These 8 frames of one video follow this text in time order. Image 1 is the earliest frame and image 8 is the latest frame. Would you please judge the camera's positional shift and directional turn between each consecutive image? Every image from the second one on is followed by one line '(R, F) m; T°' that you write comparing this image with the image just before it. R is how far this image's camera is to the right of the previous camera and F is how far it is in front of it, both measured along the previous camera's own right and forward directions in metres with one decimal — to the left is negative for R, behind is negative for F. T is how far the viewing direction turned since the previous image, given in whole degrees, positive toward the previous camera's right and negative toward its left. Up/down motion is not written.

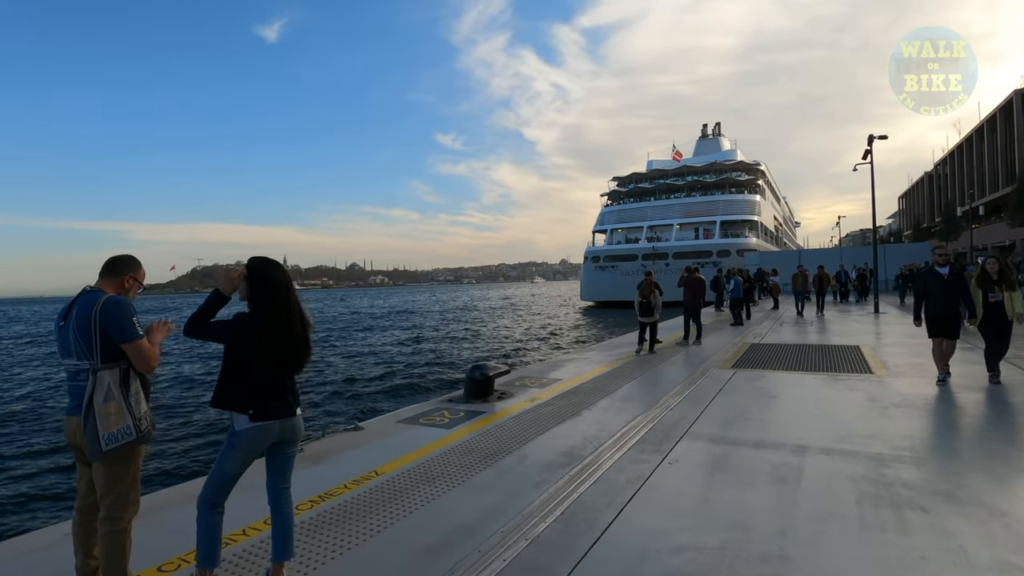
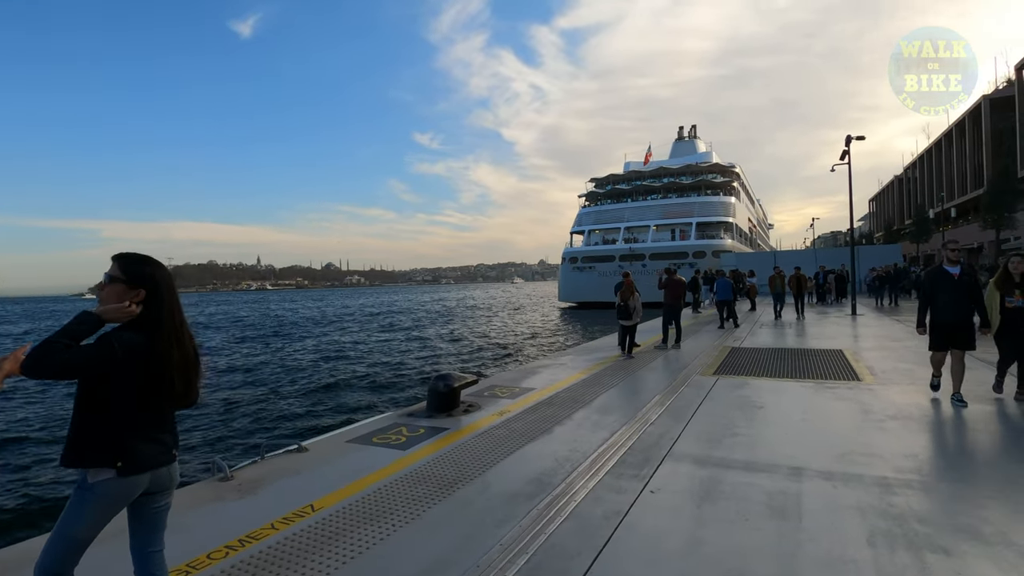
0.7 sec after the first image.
(+0.1, +0.5) m; +2°
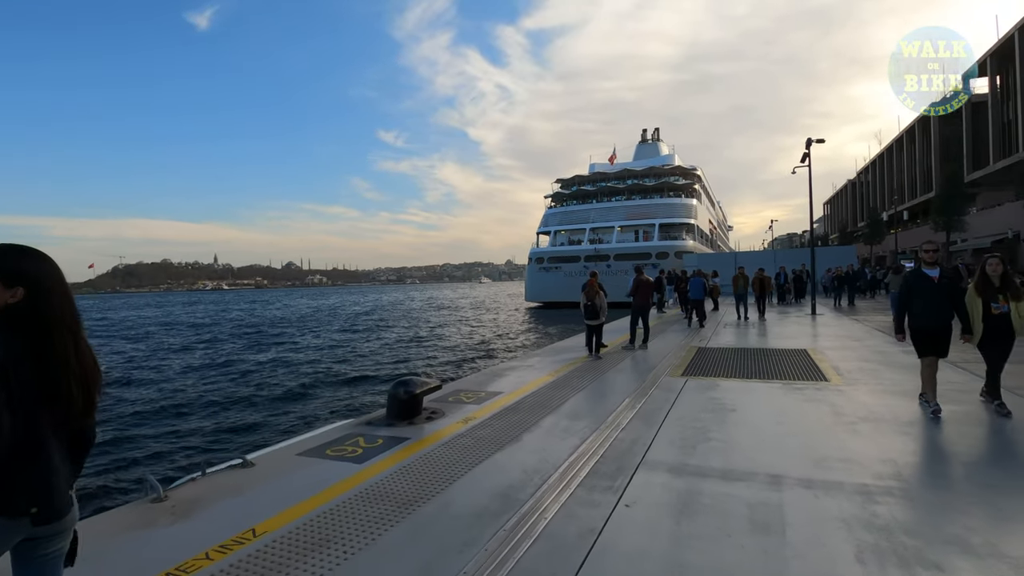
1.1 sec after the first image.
(0.0, +0.3) m; +4°
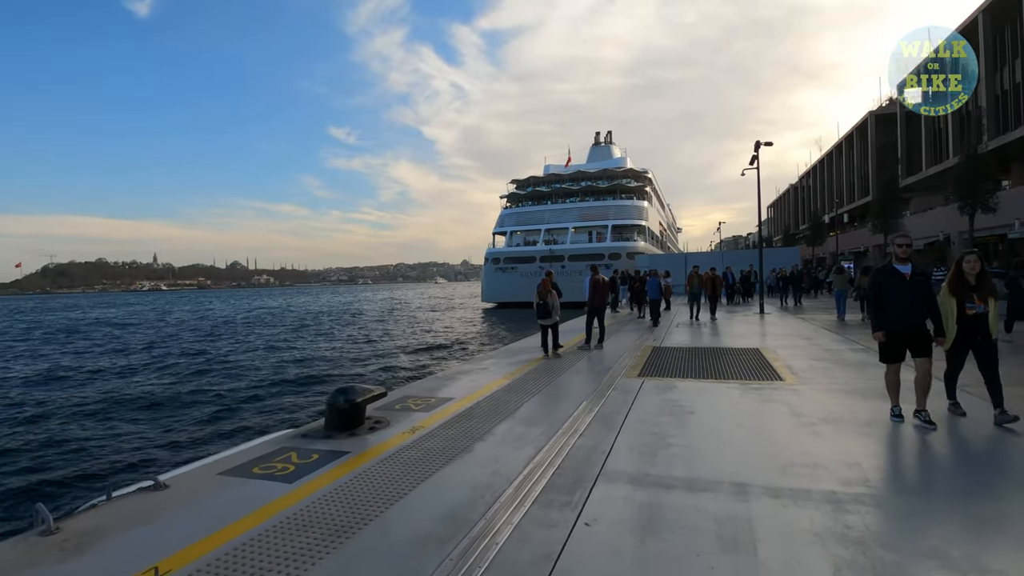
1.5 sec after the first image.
(0.0, +0.3) m; +5°
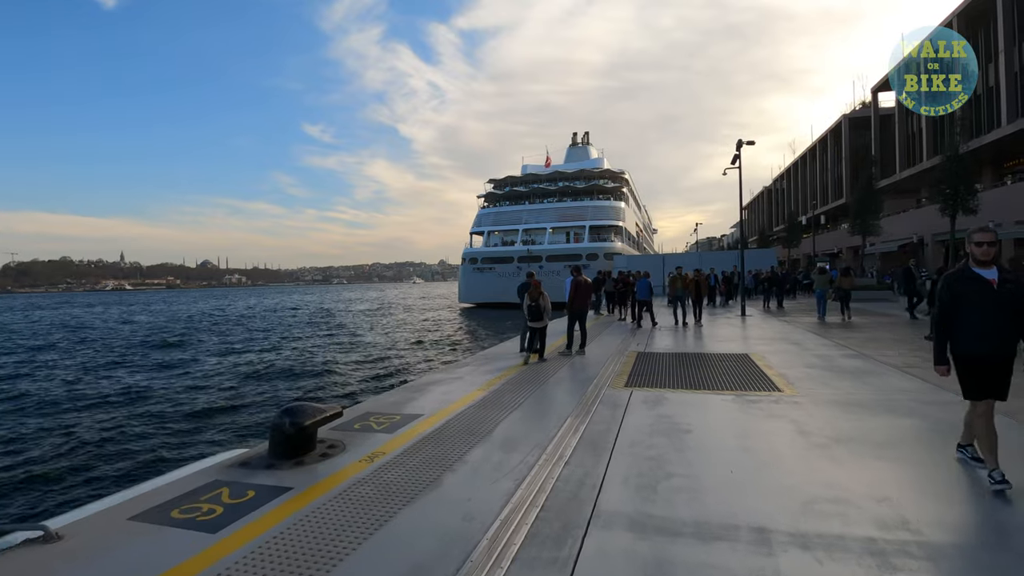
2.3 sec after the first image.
(0.0, +0.6) m; +2°
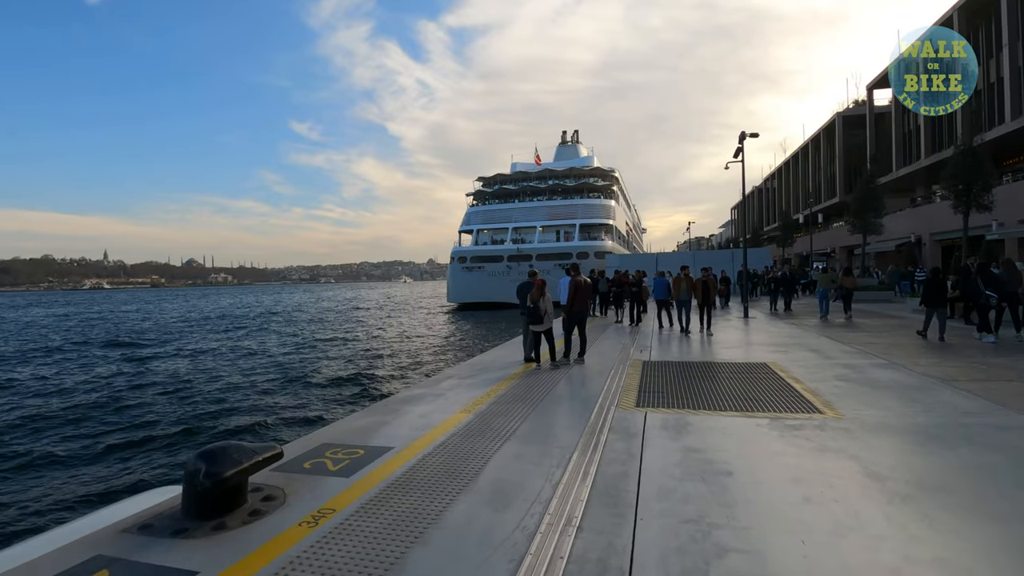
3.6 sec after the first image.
(0.0, +1.1) m; +1°
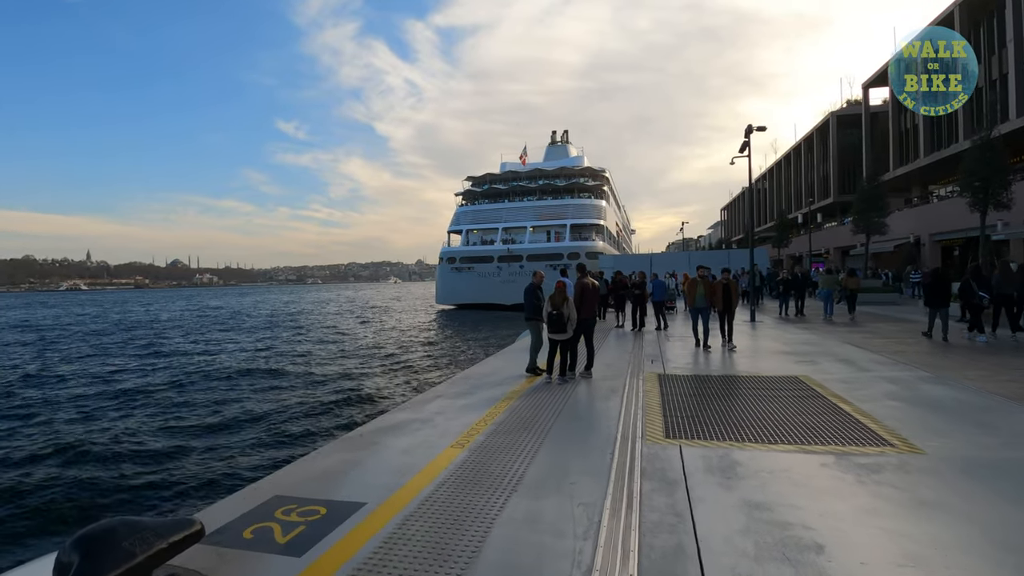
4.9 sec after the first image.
(-0.1, +1.0) m; +1°
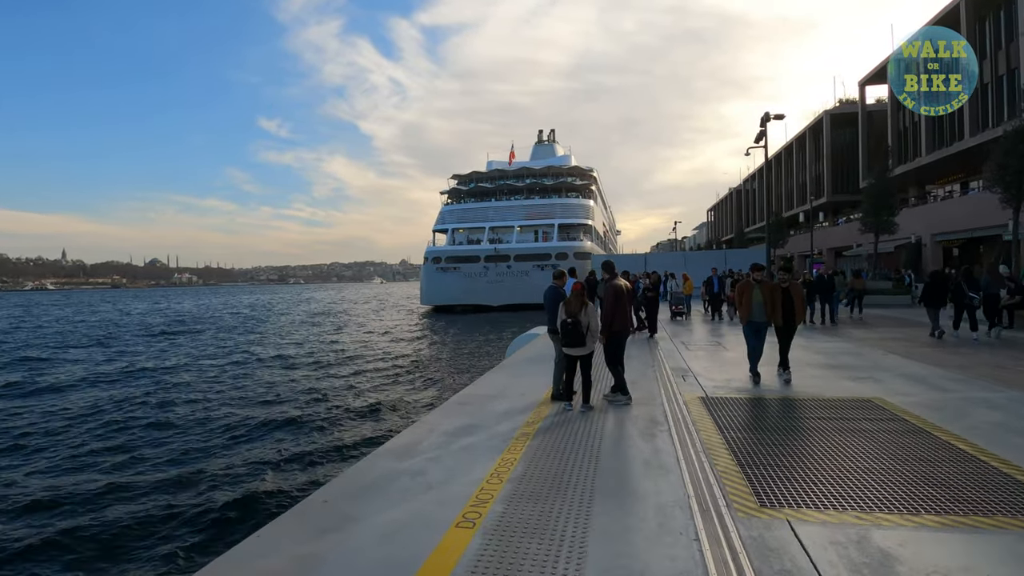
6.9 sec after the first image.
(-0.3, +1.4) m; +2°
